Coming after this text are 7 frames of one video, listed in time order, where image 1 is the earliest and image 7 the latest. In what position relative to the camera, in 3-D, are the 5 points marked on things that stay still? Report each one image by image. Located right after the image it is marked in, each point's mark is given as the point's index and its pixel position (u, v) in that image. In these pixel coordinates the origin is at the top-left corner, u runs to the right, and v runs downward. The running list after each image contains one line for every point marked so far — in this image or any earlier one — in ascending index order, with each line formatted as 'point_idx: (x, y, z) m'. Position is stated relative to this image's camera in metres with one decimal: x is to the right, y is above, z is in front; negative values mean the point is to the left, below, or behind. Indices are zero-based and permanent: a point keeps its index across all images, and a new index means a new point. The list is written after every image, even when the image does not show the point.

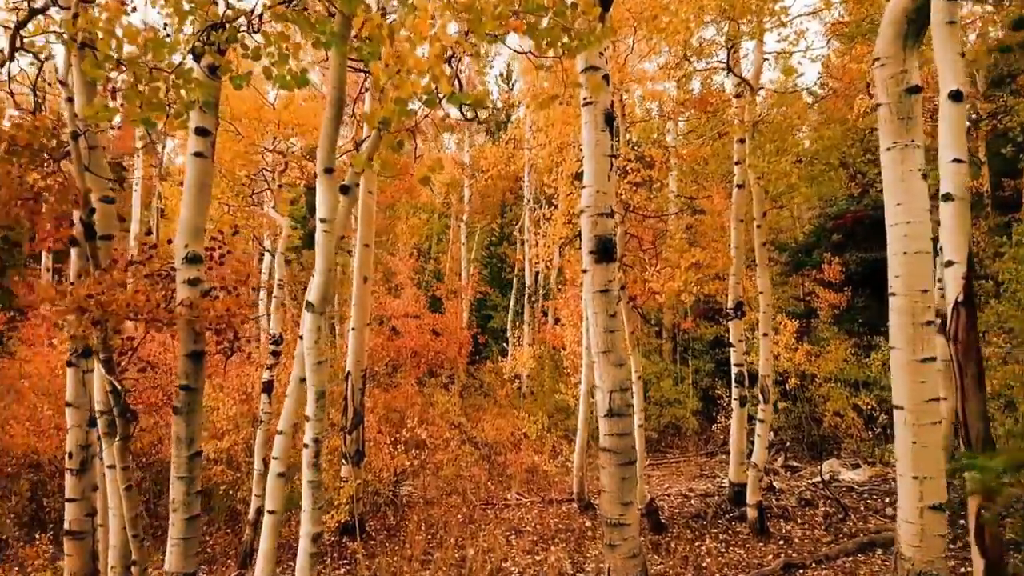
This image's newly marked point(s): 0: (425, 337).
0: (-4.0, -2.2, +16.5) m
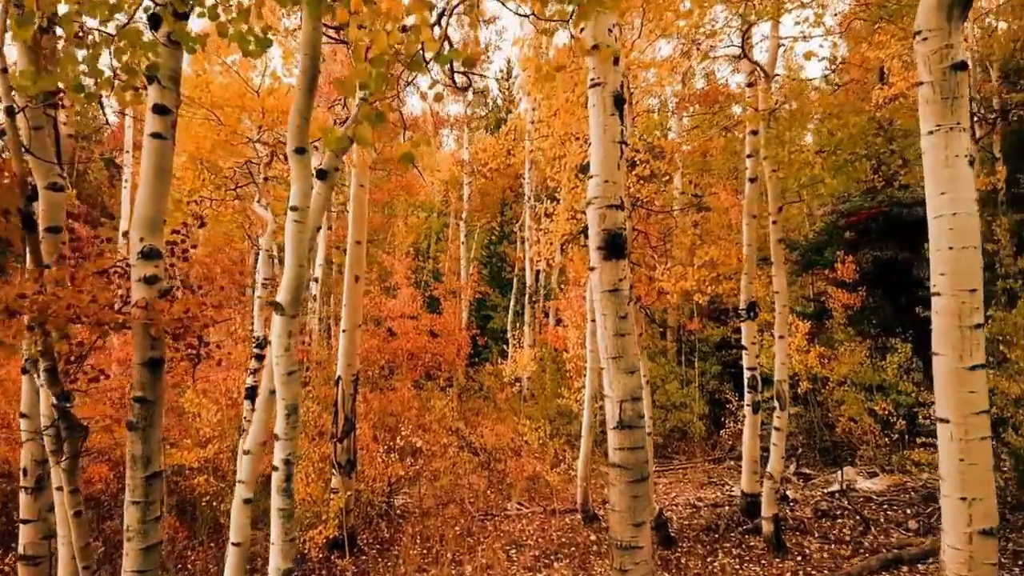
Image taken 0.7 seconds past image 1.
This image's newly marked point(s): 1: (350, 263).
0: (-4.0, -2.2, +15.9) m
1: (-4.0, +0.6, +8.9) m
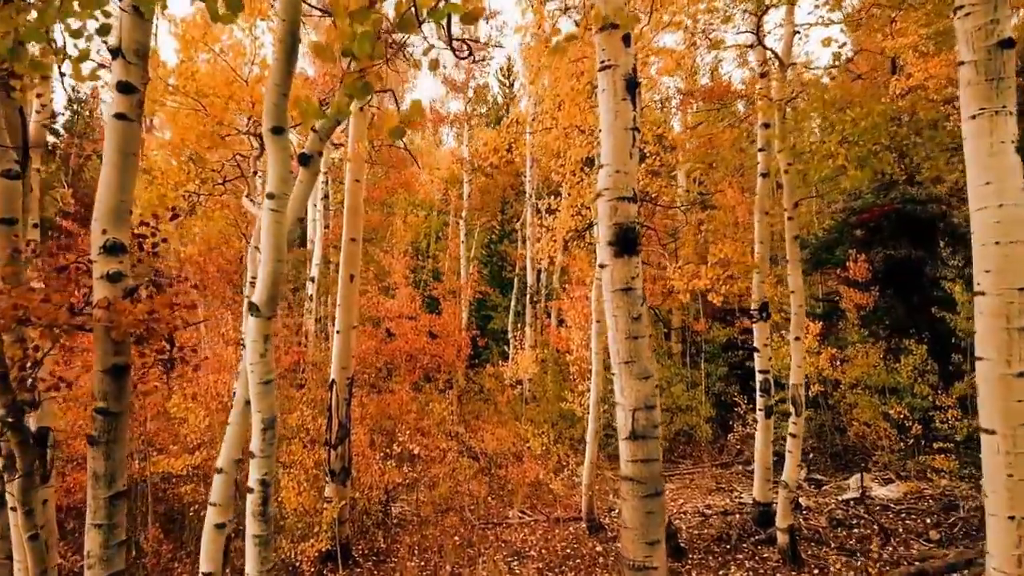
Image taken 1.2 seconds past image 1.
0: (-3.9, -2.2, +15.6) m
1: (-3.9, +0.6, +8.5) m
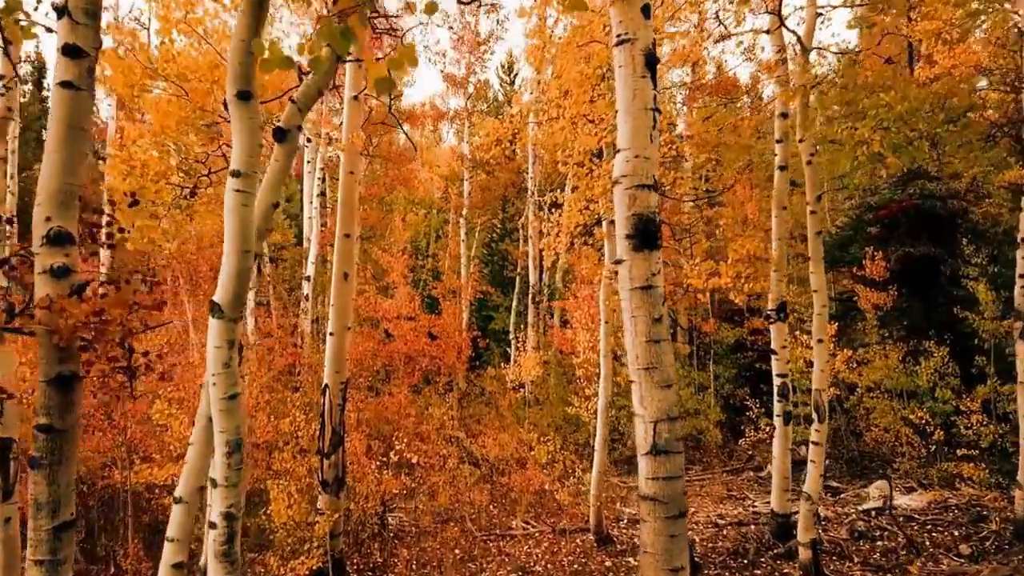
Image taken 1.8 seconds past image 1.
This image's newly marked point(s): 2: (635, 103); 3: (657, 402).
0: (-3.8, -2.2, +15.1) m
1: (-3.8, +0.6, +8.0) m
2: (+1.5, +2.3, +4.5) m
3: (+1.7, -1.3, +4.3) m
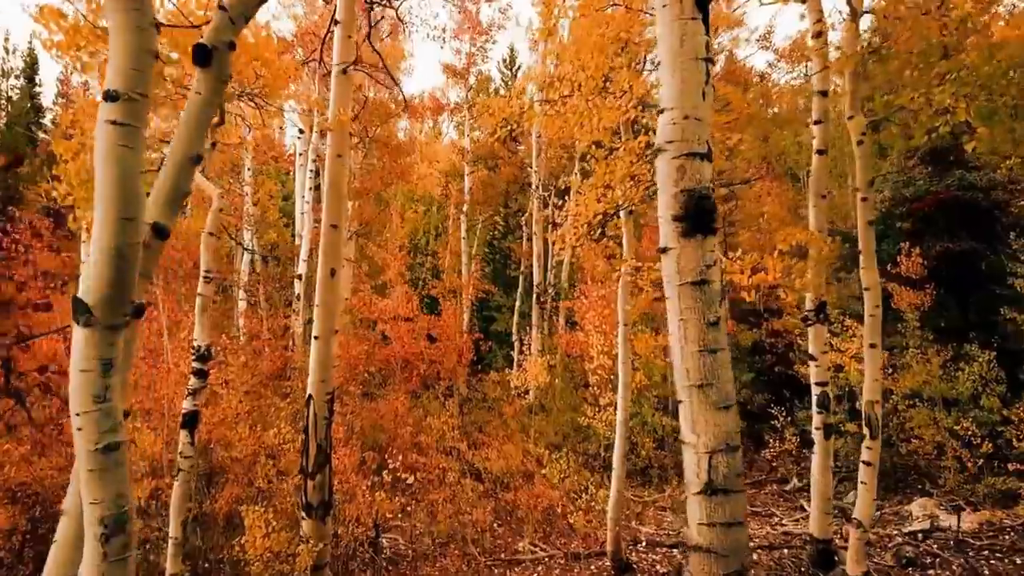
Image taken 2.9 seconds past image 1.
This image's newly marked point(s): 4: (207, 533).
0: (-3.7, -2.1, +14.2) m
1: (-3.7, +0.7, +7.1) m
2: (+1.7, +2.3, +3.5) m
3: (+1.9, -1.3, +3.4) m
4: (-6.9, -5.6, +8.3) m
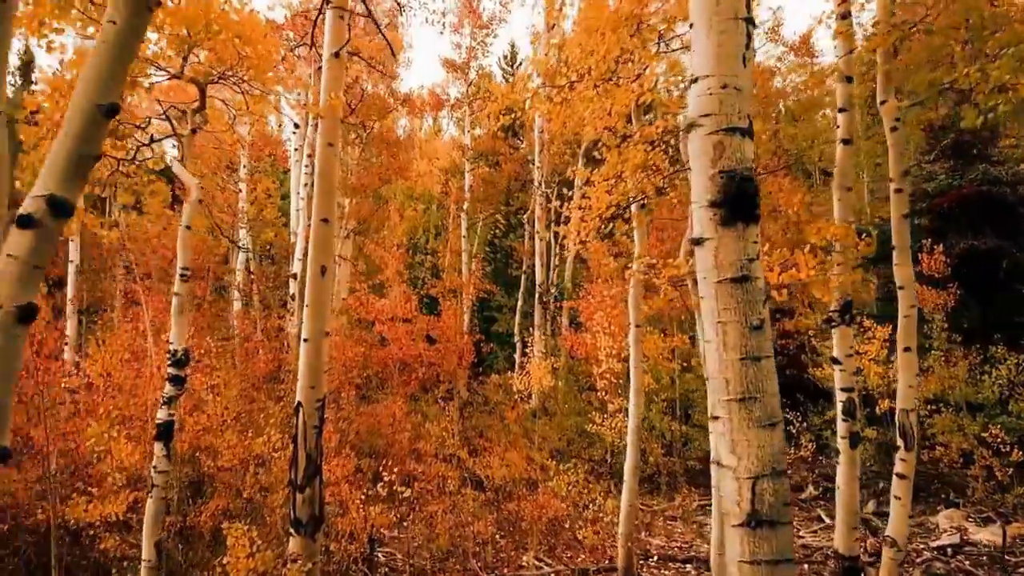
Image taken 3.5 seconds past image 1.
0: (-3.6, -2.1, +13.7) m
1: (-3.6, +0.7, +6.6) m
2: (+1.7, +2.3, +3.0) m
3: (+1.9, -1.3, +2.9) m
4: (-6.9, -5.6, +7.8) m
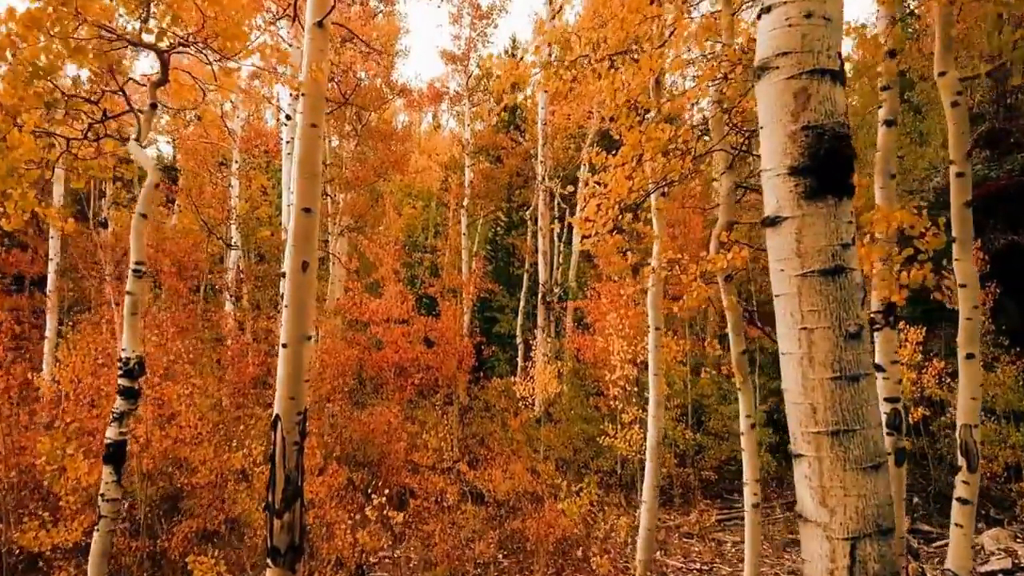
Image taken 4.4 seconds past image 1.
0: (-3.5, -2.1, +12.9) m
1: (-3.5, +0.7, +5.9) m
2: (+1.8, +2.4, +2.3) m
3: (+2.0, -1.2, +2.1) m
4: (-6.8, -5.5, +7.0) m
